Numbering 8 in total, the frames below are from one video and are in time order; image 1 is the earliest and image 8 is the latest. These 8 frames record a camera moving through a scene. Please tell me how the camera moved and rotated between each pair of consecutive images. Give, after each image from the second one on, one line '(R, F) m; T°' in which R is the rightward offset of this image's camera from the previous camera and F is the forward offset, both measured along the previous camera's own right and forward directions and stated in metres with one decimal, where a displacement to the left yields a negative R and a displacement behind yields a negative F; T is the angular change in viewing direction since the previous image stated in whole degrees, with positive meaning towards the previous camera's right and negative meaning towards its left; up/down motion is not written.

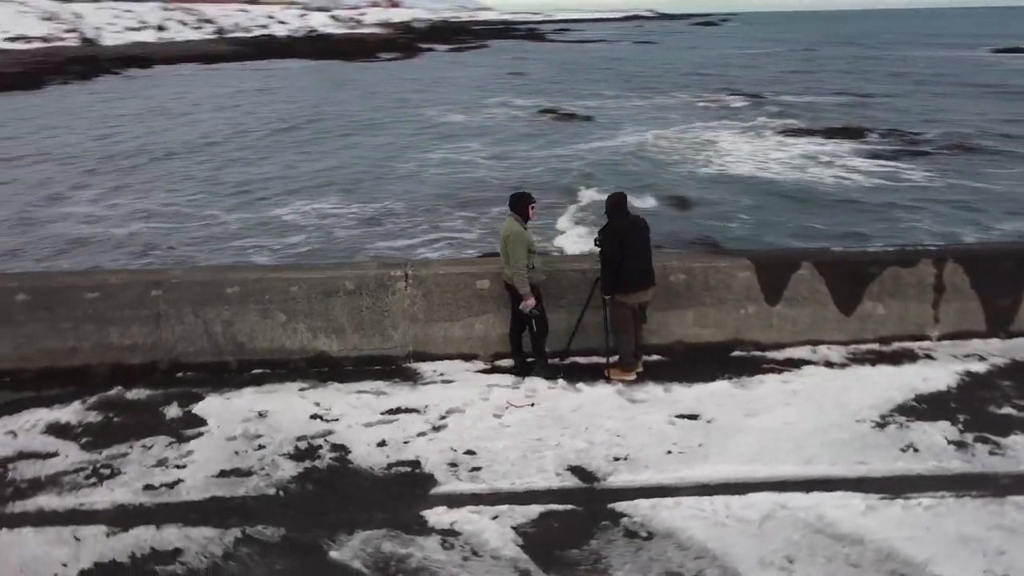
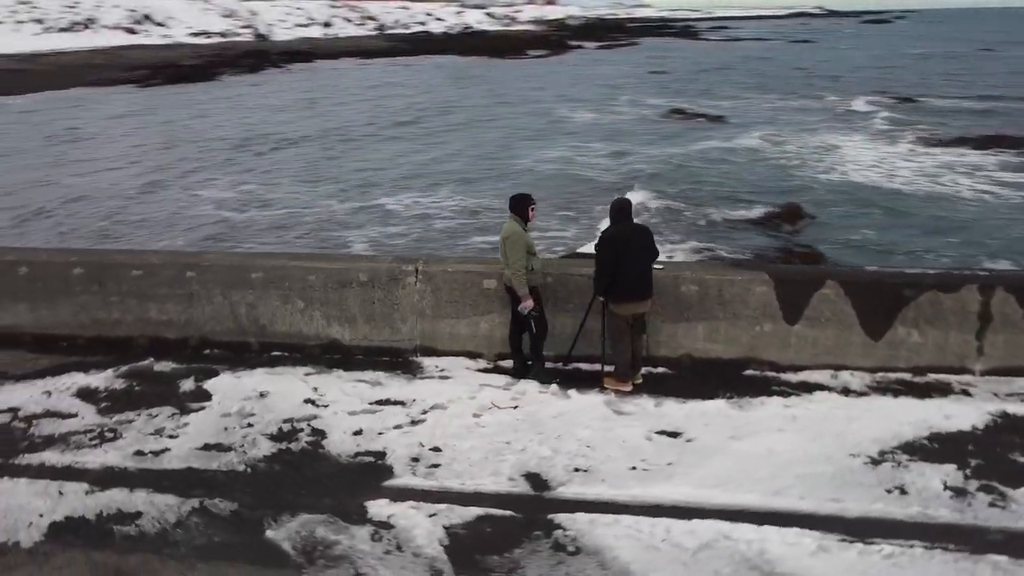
(+1.0, +0.1) m; -10°
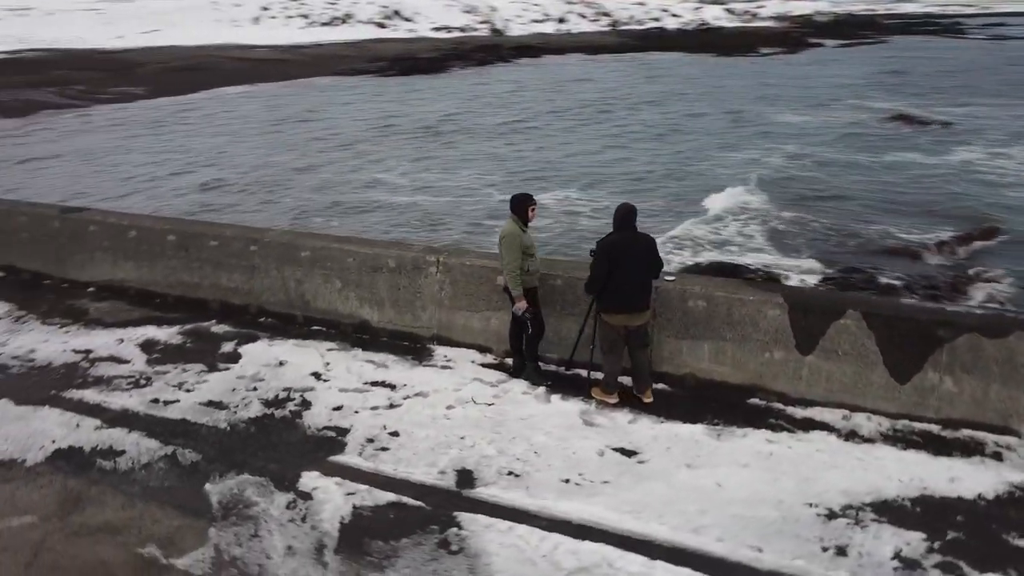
(+1.5, +0.2) m; -15°
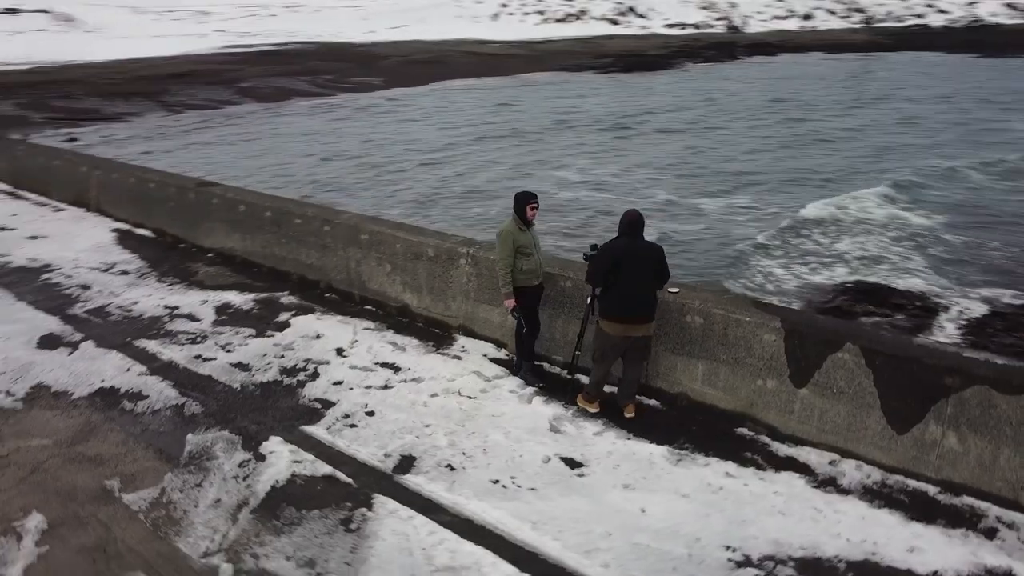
(+1.5, +0.2) m; -16°
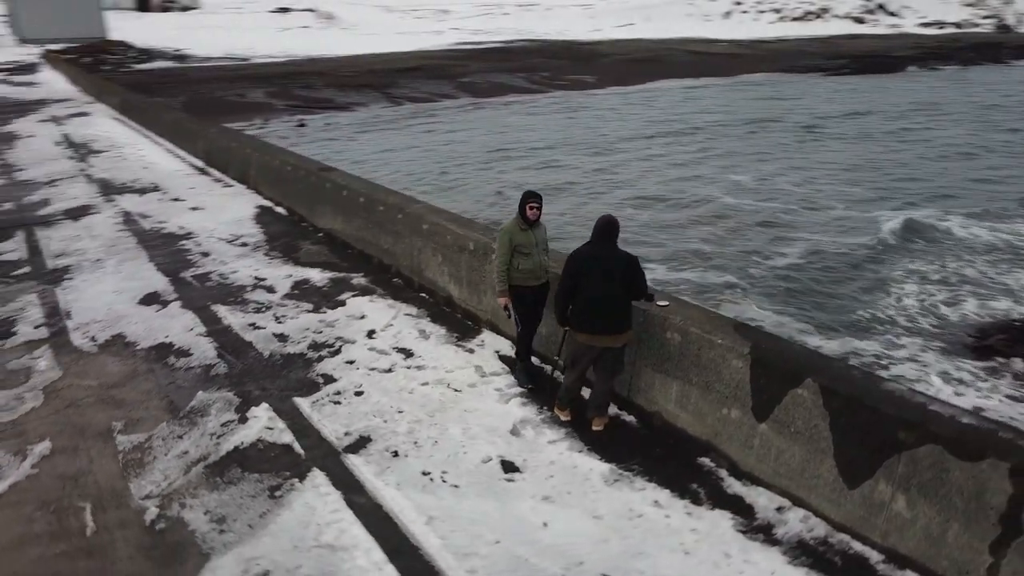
(+1.5, +0.2) m; -15°
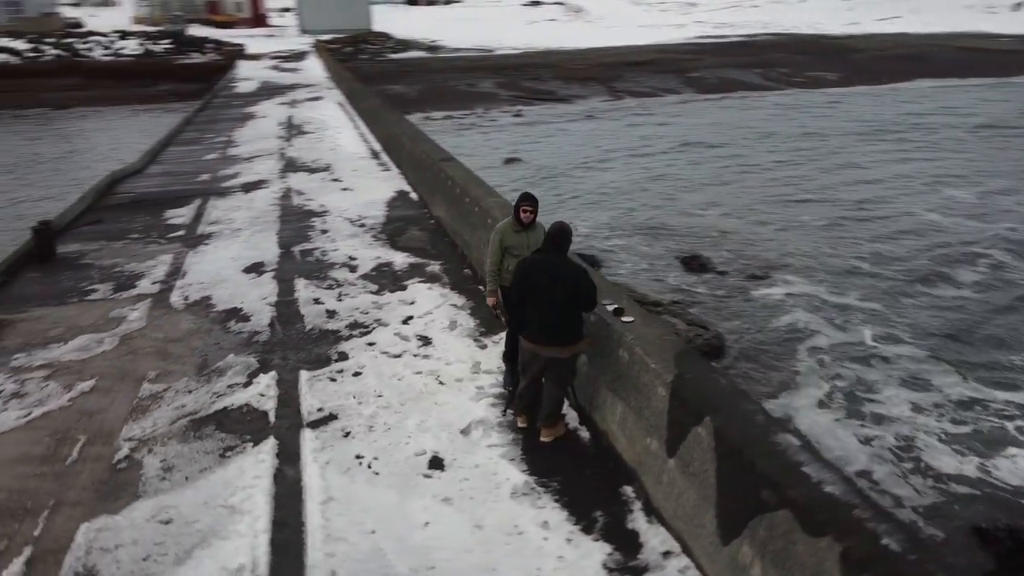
(+1.6, +0.3) m; -17°
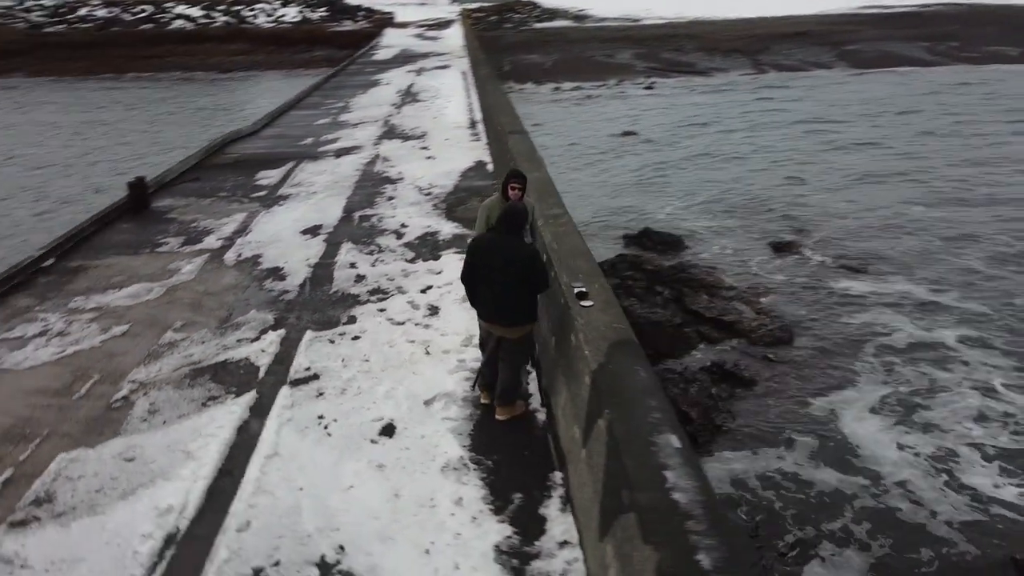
(+1.1, +0.1) m; -10°
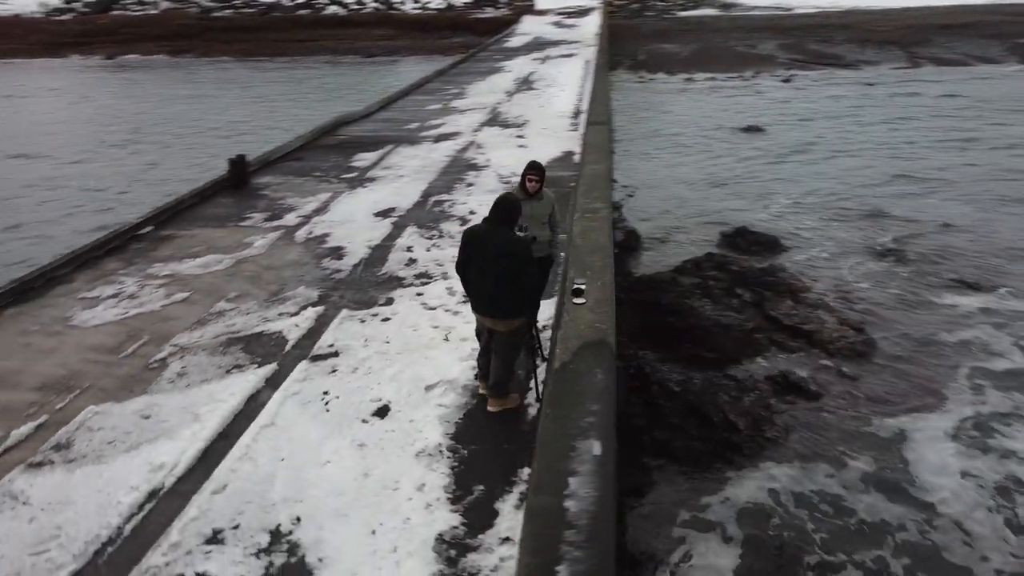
(+0.8, +0.1) m; -10°
